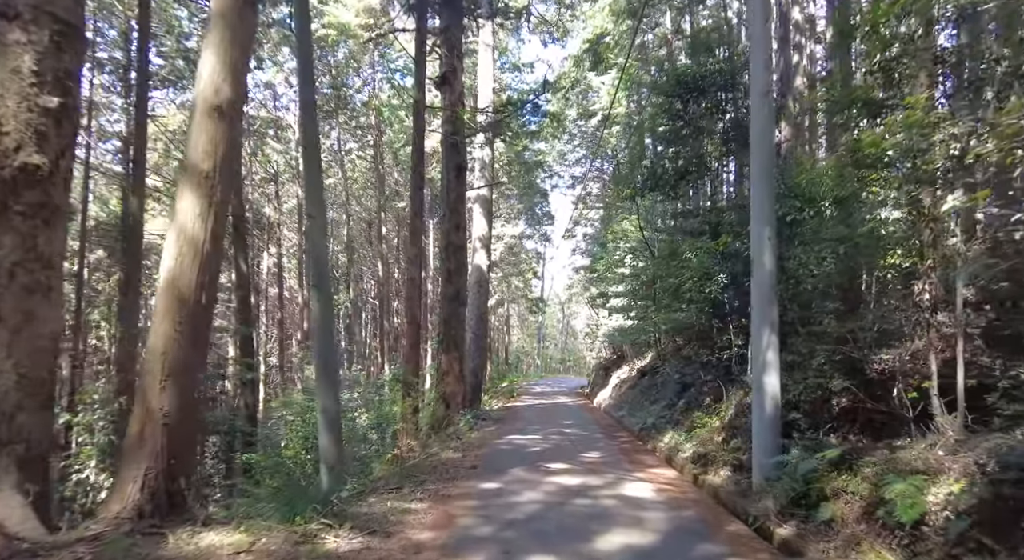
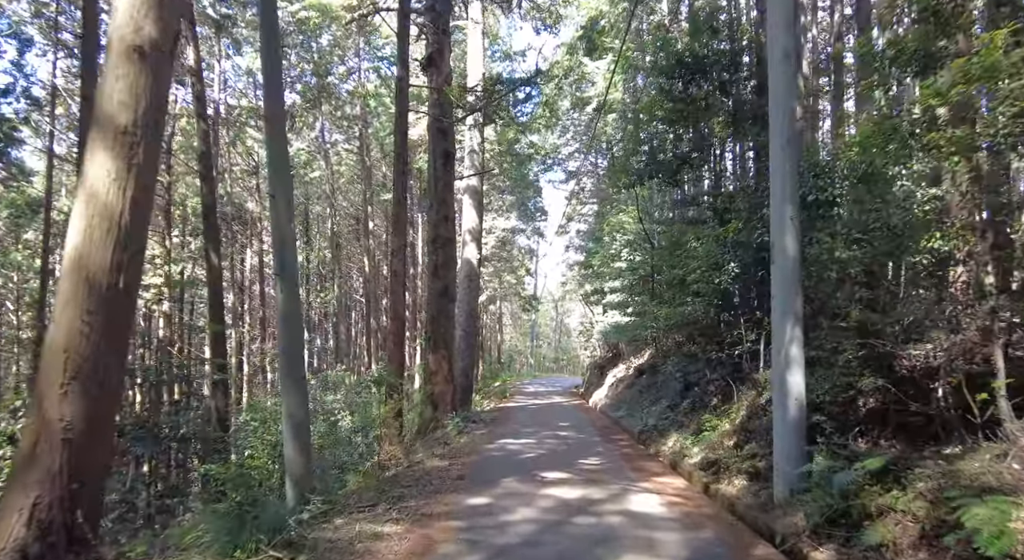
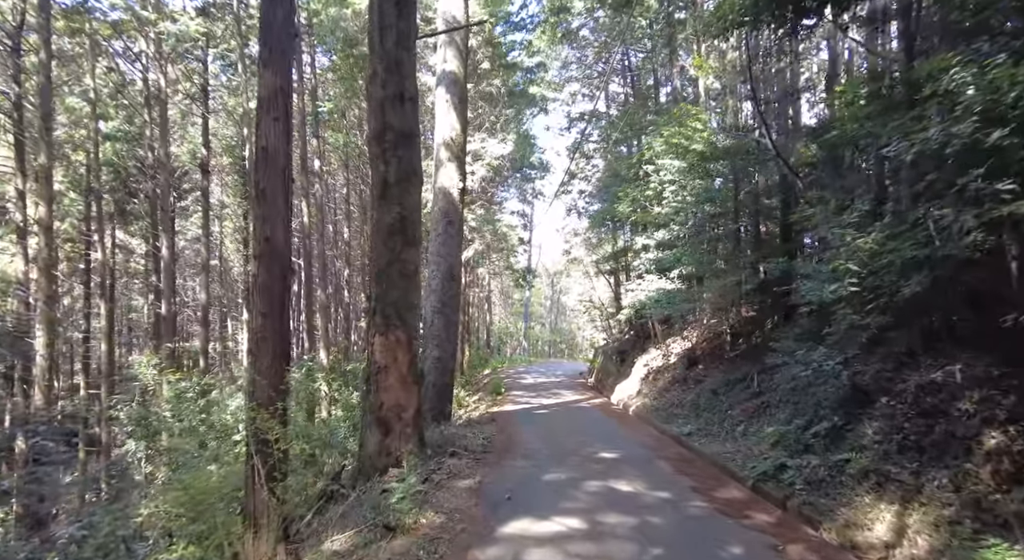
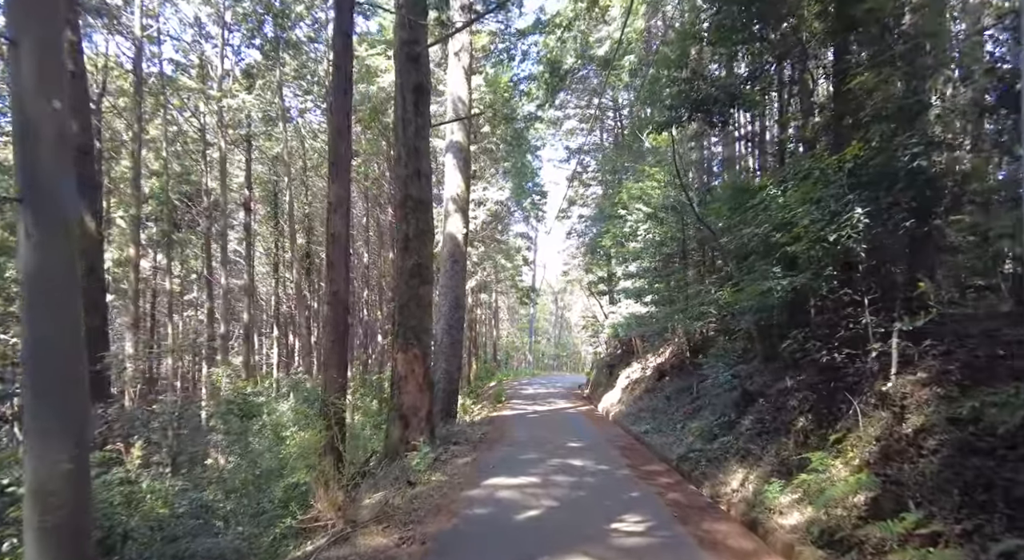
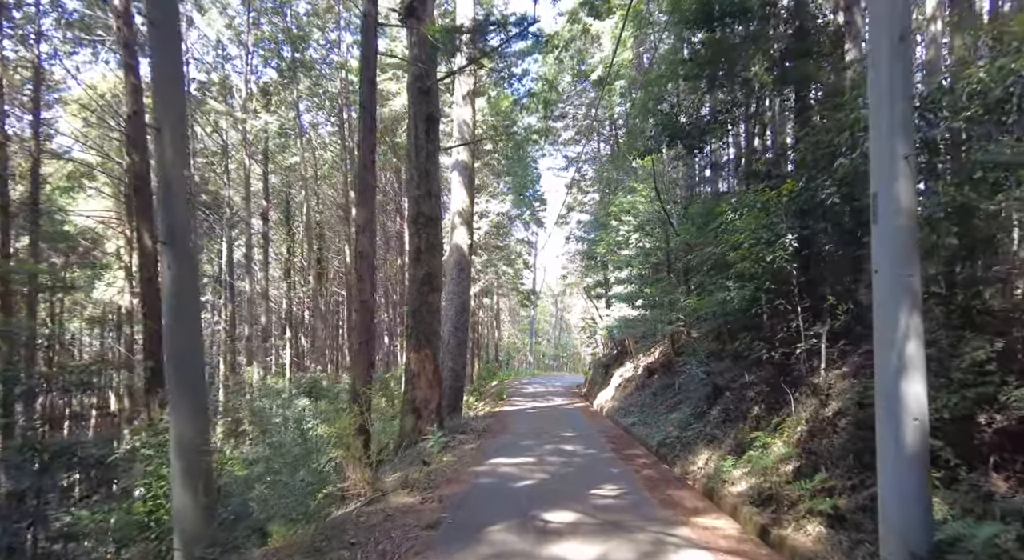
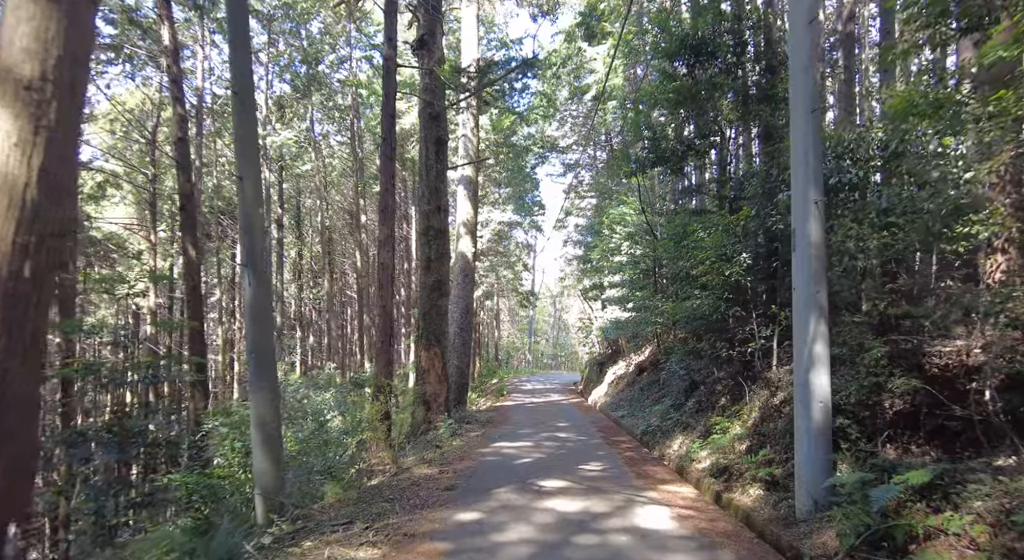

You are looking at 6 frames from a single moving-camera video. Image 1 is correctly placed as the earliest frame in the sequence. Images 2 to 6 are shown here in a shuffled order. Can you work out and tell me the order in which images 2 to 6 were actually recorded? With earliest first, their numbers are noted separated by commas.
2, 6, 5, 4, 3
